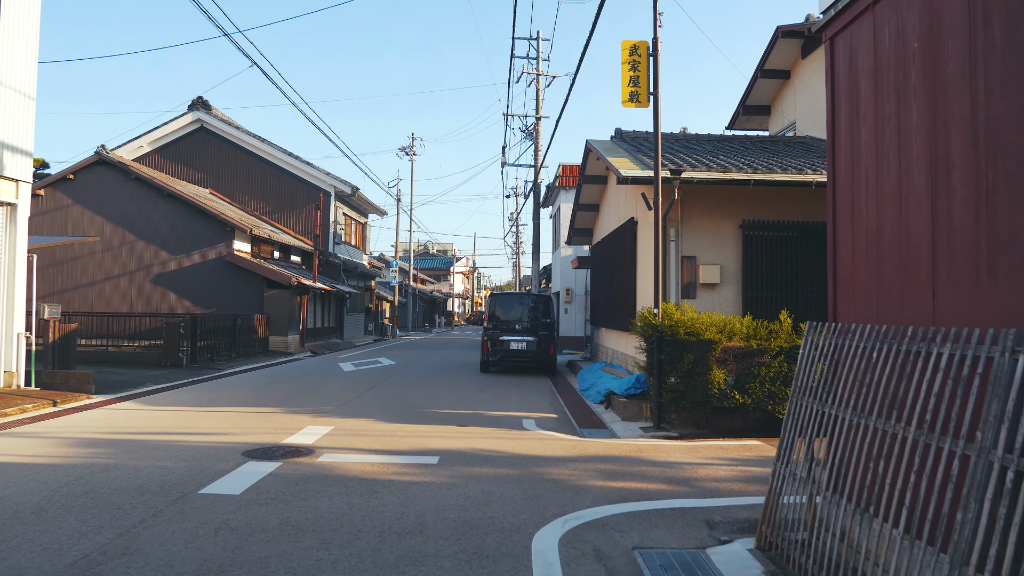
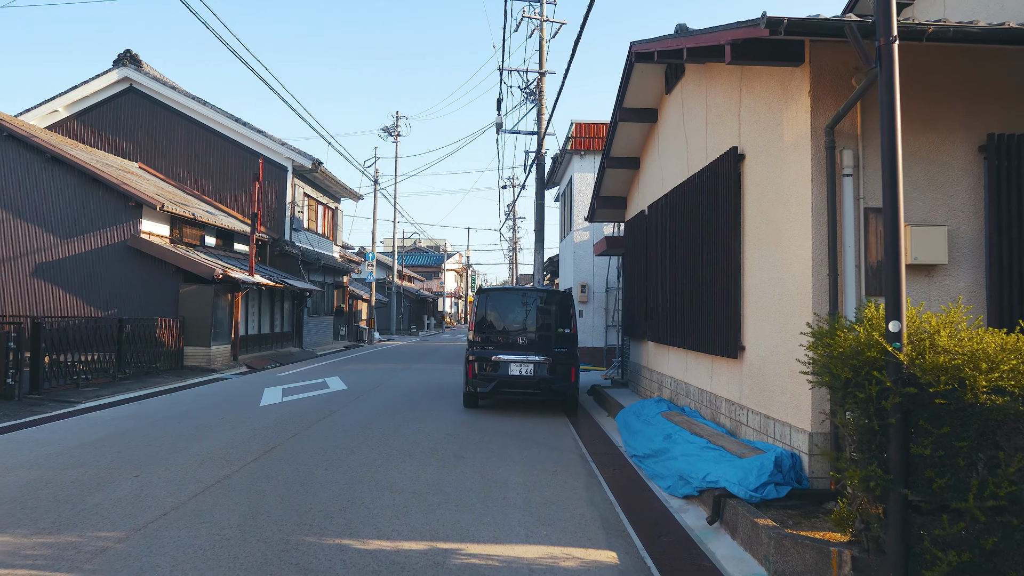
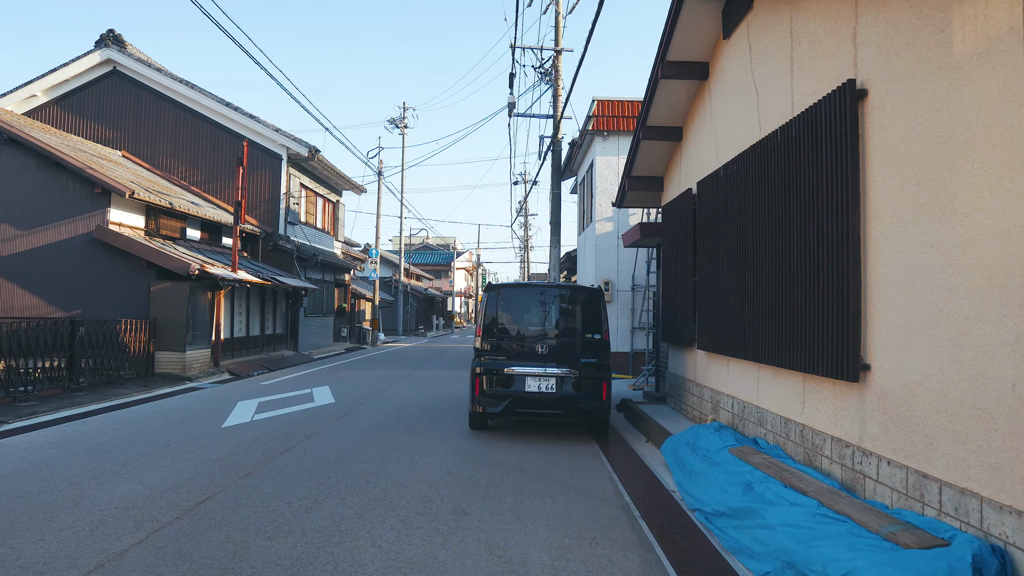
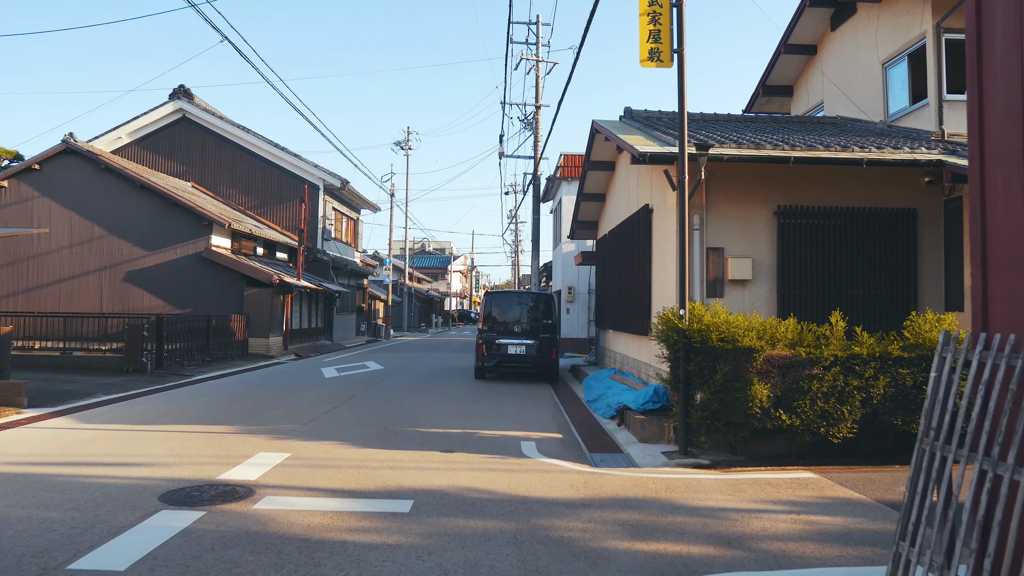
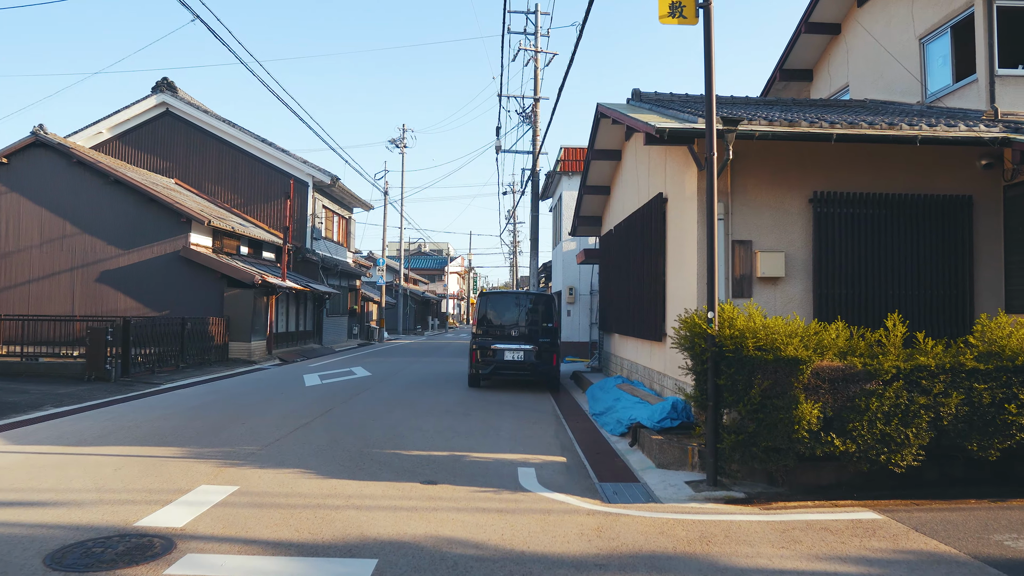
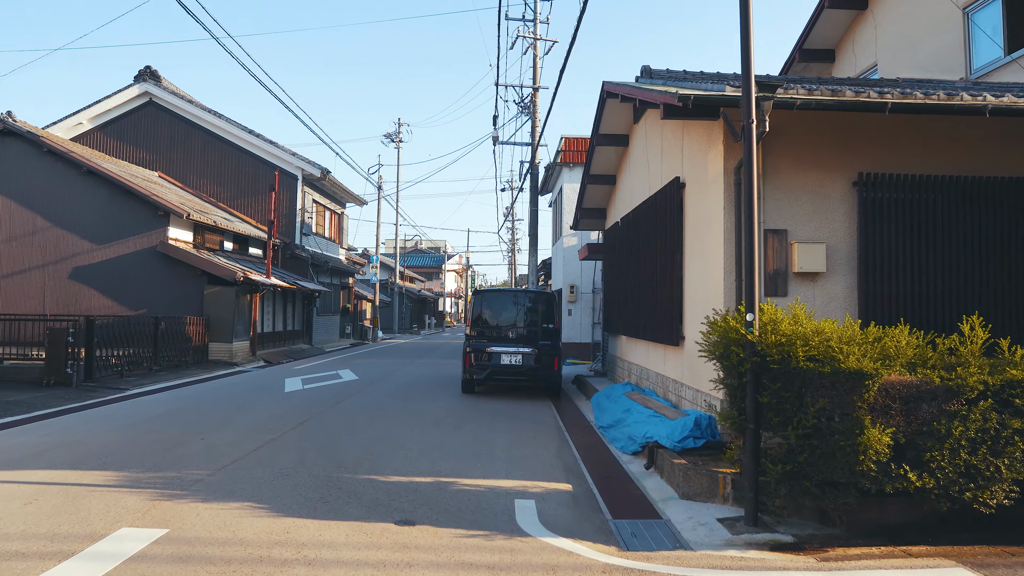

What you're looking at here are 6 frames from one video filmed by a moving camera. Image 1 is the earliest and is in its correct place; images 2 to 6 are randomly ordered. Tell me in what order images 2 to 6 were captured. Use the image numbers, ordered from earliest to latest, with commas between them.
4, 5, 6, 2, 3
